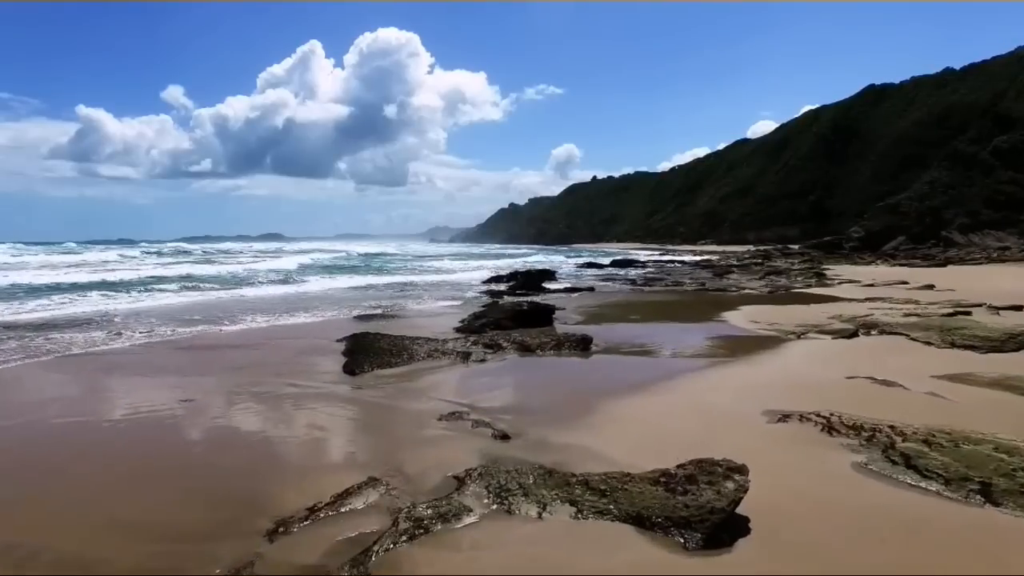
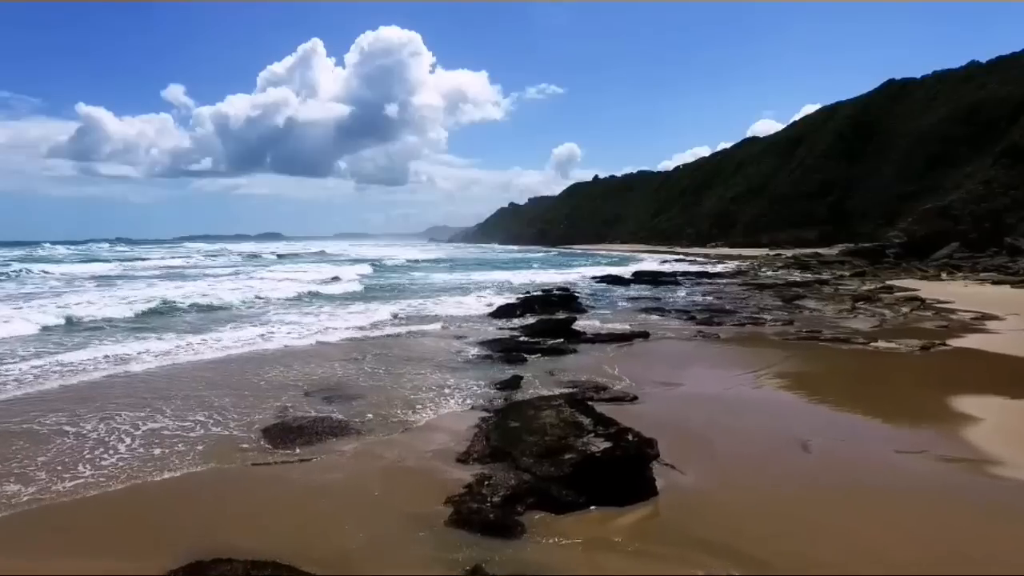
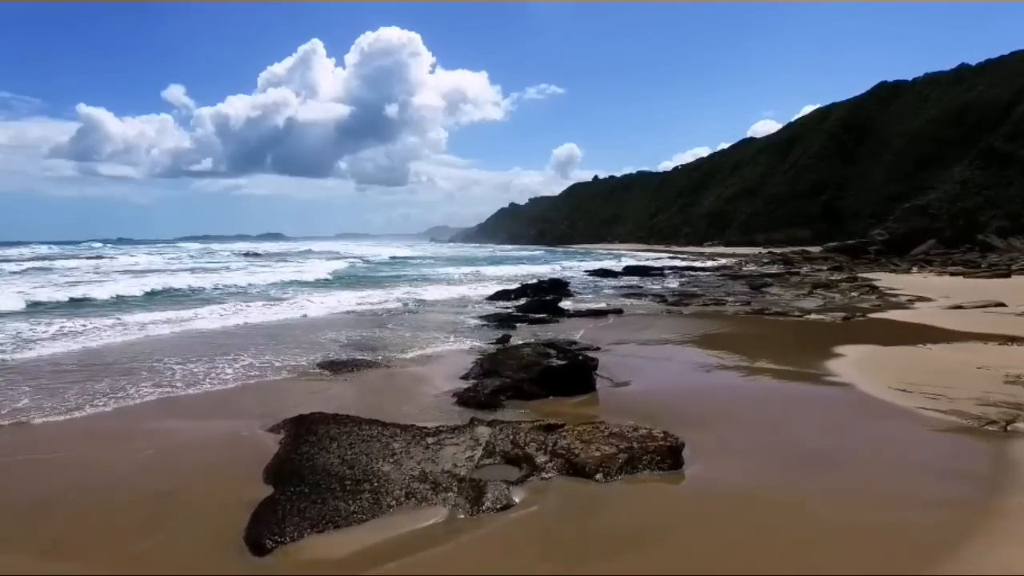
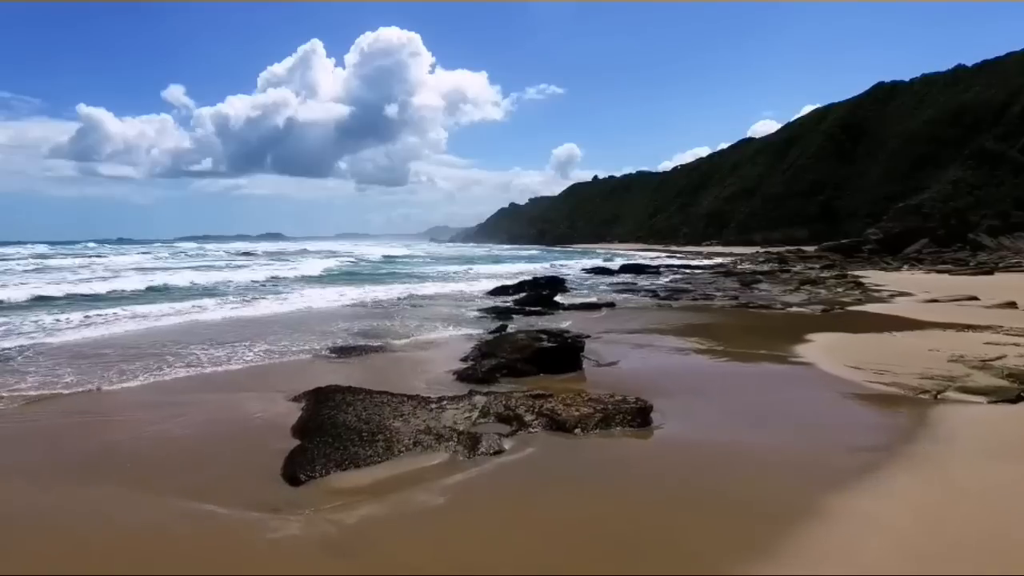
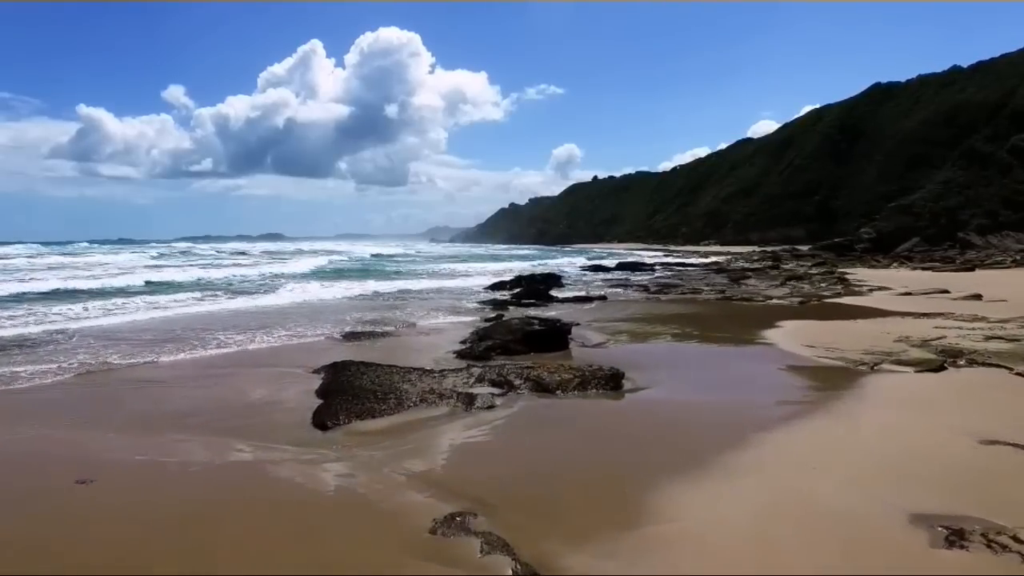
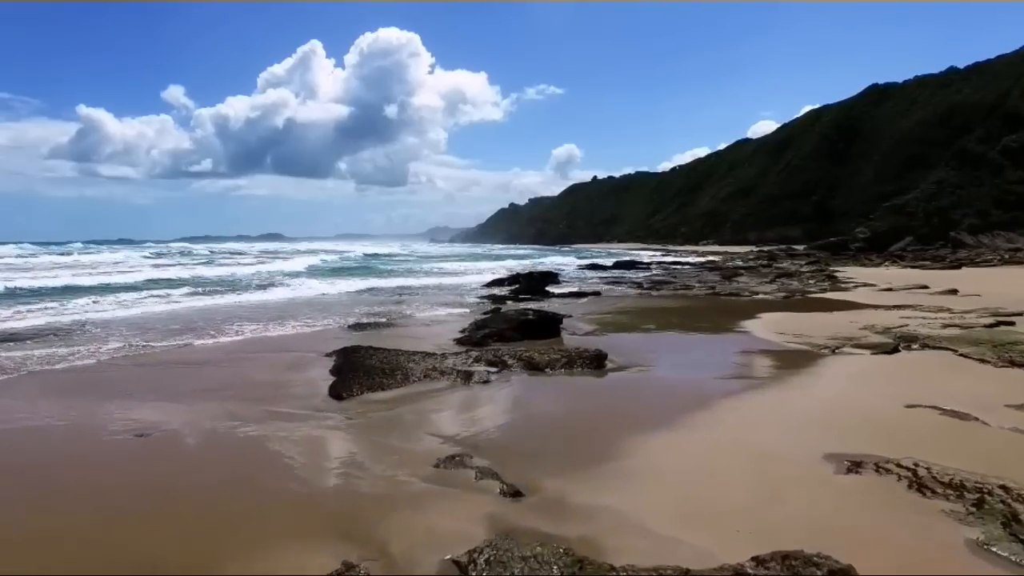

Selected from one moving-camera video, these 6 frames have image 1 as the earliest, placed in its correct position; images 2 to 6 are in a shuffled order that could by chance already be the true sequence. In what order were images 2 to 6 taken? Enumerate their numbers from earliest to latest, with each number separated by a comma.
6, 5, 4, 3, 2
